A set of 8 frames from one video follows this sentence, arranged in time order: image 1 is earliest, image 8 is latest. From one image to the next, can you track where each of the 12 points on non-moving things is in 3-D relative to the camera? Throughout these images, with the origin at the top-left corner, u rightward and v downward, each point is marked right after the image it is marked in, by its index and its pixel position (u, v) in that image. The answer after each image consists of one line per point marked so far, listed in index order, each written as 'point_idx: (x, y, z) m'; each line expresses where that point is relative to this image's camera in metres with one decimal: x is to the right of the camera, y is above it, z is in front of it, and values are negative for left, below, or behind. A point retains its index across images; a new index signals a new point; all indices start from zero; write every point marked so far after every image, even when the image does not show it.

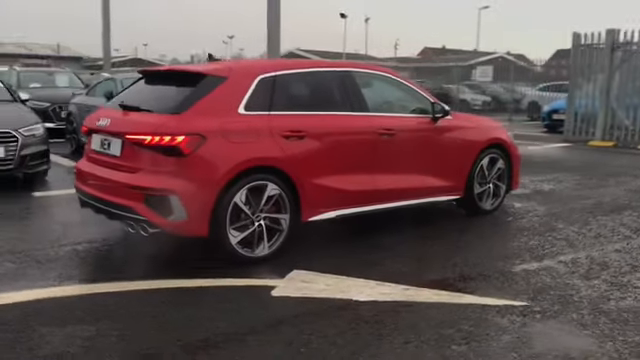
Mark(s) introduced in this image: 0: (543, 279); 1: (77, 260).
0: (+1.6, -0.7, +4.4) m
1: (-1.9, -0.6, +4.7) m
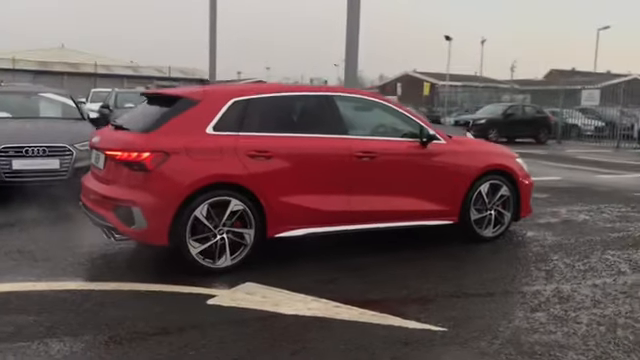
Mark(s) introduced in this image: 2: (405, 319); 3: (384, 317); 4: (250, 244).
0: (+1.2, -0.9, +4.3) m
1: (-2.2, -0.7, +5.3) m
2: (+0.6, -0.9, +4.1) m
3: (+0.4, -0.9, +4.1) m
4: (-0.6, -0.5, +5.1) m
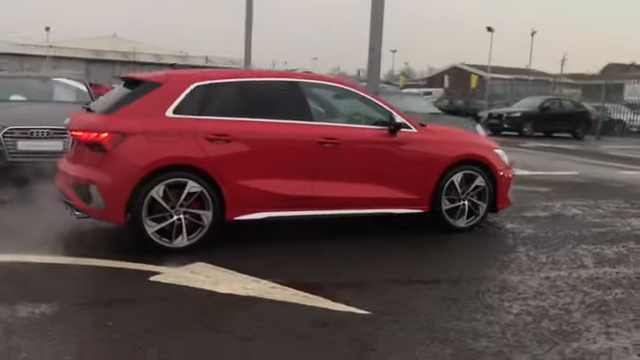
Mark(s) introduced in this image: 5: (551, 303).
0: (+0.7, -0.8, +4.3) m
1: (-2.6, -0.5, +5.6) m
2: (+0.1, -0.8, +4.1) m
3: (-0.1, -0.8, +4.2) m
4: (-1.0, -0.4, +5.2) m
5: (+1.6, -0.9, +4.2) m
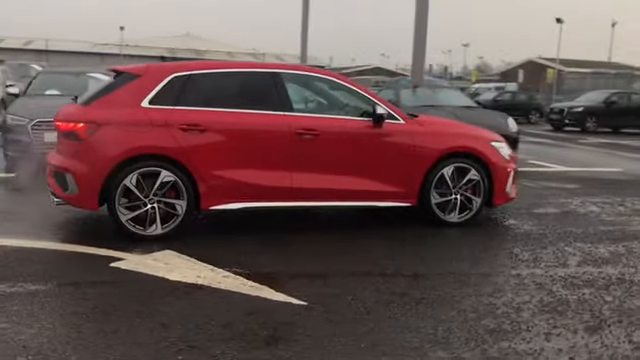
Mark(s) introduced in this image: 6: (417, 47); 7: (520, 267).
0: (+0.3, -0.7, +4.3) m
1: (-2.8, -0.4, +5.9) m
2: (-0.3, -0.8, +4.1) m
3: (-0.4, -0.7, +4.2) m
4: (-1.2, -0.3, +5.3) m
5: (+1.2, -0.8, +4.0) m
6: (+2.8, +3.9, +17.5) m
7: (+1.6, -0.7, +4.9) m
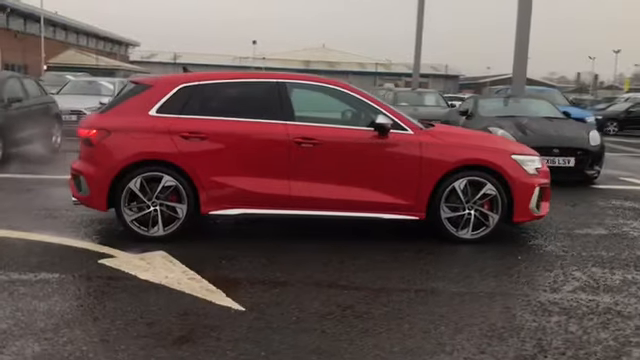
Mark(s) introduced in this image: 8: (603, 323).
0: (0.0, -0.8, +4.2) m
1: (-2.7, -0.4, +6.5) m
2: (-0.6, -0.8, +4.2) m
3: (-0.8, -0.8, +4.3) m
4: (-1.3, -0.3, +5.6) m
5: (+0.8, -0.9, +3.8) m
6: (+5.4, +3.5, +16.7) m
7: (+1.3, -0.8, +4.5) m
8: (+1.8, -0.9, +3.9) m
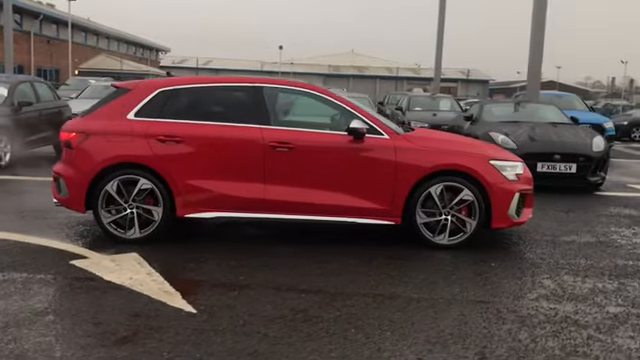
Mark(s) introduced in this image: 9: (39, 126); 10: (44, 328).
0: (-0.3, -0.8, +4.2) m
1: (-2.9, -0.4, +6.6) m
2: (-1.0, -0.8, +4.2) m
3: (-1.1, -0.8, +4.4) m
4: (-1.5, -0.4, +5.7) m
5: (+0.5, -0.9, +3.8) m
6: (+5.7, +3.3, +16.4) m
7: (+1.0, -0.8, +4.5) m
8: (+1.5, -0.9, +3.8) m
9: (-5.2, +1.0, +11.4) m
10: (-1.6, -0.9, +3.6) m
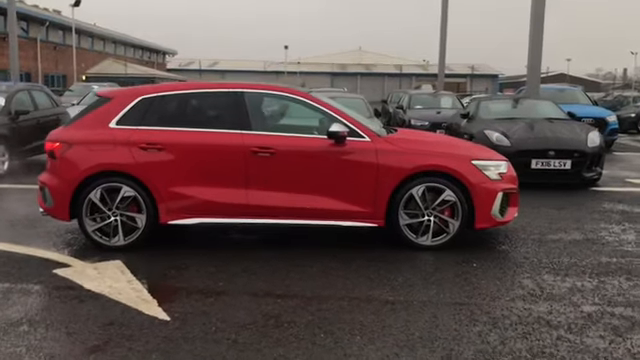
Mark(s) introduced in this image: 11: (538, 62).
0: (-0.5, -0.9, +4.3) m
1: (-3.0, -0.5, +6.7) m
2: (-1.1, -0.9, +4.3) m
3: (-1.2, -0.9, +4.4) m
4: (-1.7, -0.4, +5.7) m
5: (+0.3, -0.9, +3.8) m
6: (+5.6, +3.5, +16.4) m
7: (+0.9, -0.9, +4.5) m
8: (+1.3, -0.9, +3.8) m
9: (-5.3, +0.9, +11.5) m
10: (-1.8, -1.0, +3.7) m
11: (+5.8, +3.1, +16.3) m
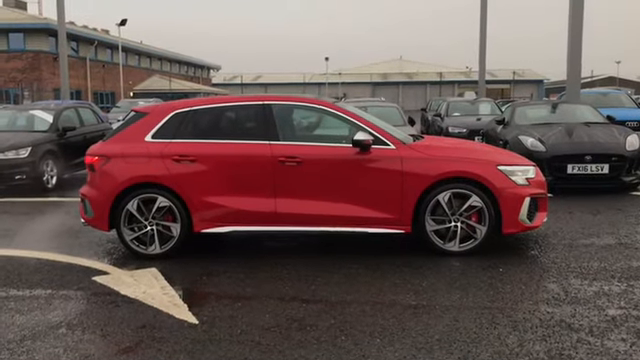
0: (-0.3, -0.9, +4.4) m
1: (-2.7, -0.7, +7.0) m
2: (-1.0, -1.0, +4.5) m
3: (-1.1, -0.9, +4.6) m
4: (-1.4, -0.5, +6.0) m
5: (+0.4, -1.0, +3.9) m
6: (+6.6, +3.3, +16.1) m
7: (+1.1, -0.9, +4.5) m
8: (+1.4, -1.0, +3.8) m
9: (-4.6, +0.6, +12.0) m
10: (-1.7, -1.0, +3.9) m
11: (+6.7, +3.0, +16.1) m
